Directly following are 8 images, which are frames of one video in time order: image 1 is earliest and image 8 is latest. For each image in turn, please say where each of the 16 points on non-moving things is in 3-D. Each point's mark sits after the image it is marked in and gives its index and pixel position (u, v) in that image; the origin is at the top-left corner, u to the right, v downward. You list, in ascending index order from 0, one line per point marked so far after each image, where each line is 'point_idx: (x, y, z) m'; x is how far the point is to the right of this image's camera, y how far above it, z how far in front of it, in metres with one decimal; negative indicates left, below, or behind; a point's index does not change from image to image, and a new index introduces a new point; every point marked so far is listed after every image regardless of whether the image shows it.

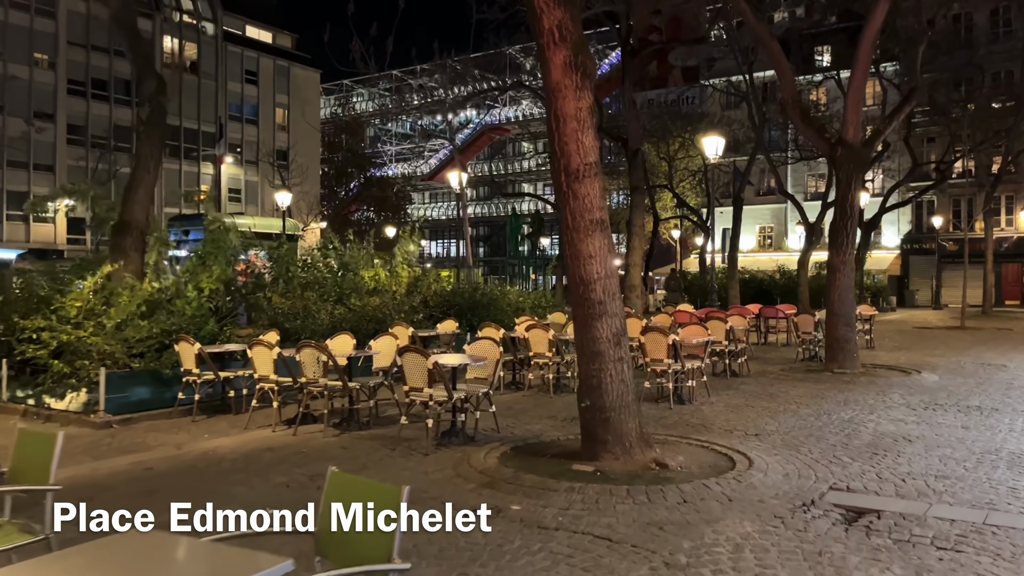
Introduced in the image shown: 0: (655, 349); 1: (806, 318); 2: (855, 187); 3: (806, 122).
0: (+1.9, -0.8, +10.4) m
1: (+5.8, -0.6, +15.5) m
2: (+5.9, +1.7, +13.6) m
3: (+5.2, +2.9, +14.0) m
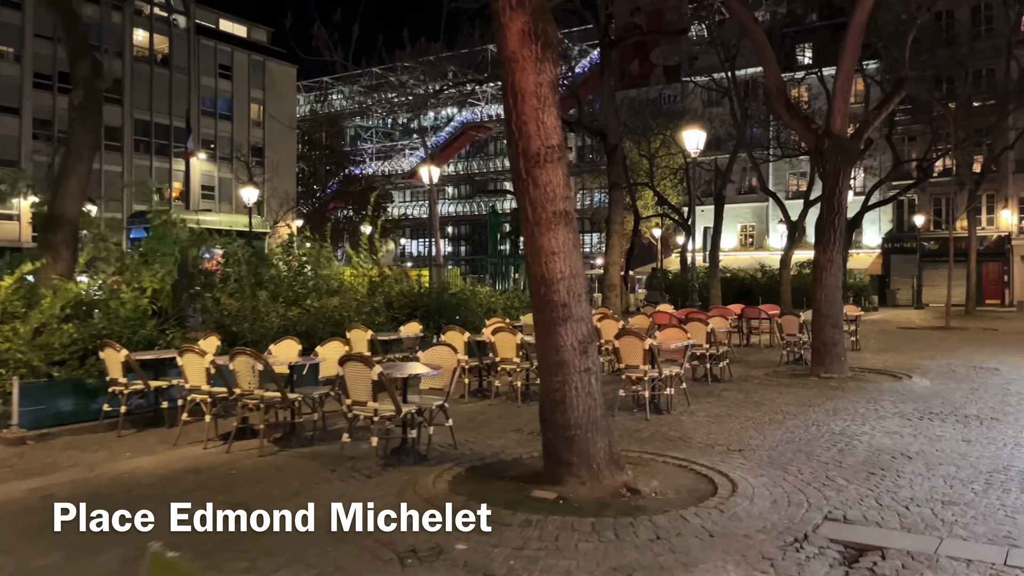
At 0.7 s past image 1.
0: (+1.4, -0.8, +9.6) m
1: (+5.2, -0.6, +14.7) m
2: (+5.4, +1.7, +12.9) m
3: (+4.7, +2.9, +13.3) m
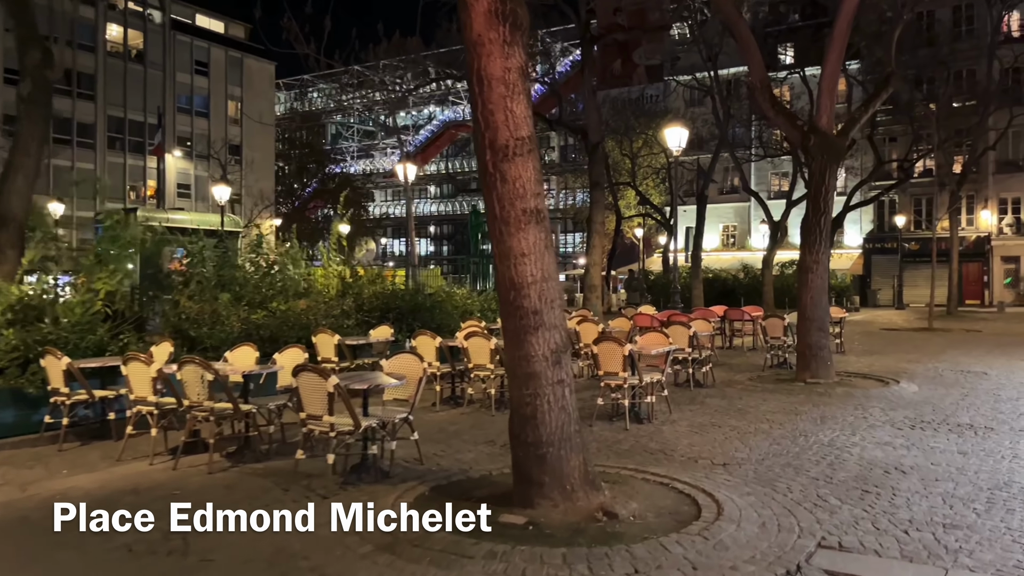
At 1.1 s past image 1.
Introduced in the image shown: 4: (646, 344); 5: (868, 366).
0: (+1.1, -0.9, +9.1) m
1: (+4.8, -0.6, +14.3) m
2: (+5.0, +1.7, +12.5) m
3: (+4.3, +2.9, +12.9) m
4: (+1.7, -0.7, +10.2) m
5: (+6.5, -1.4, +14.4) m
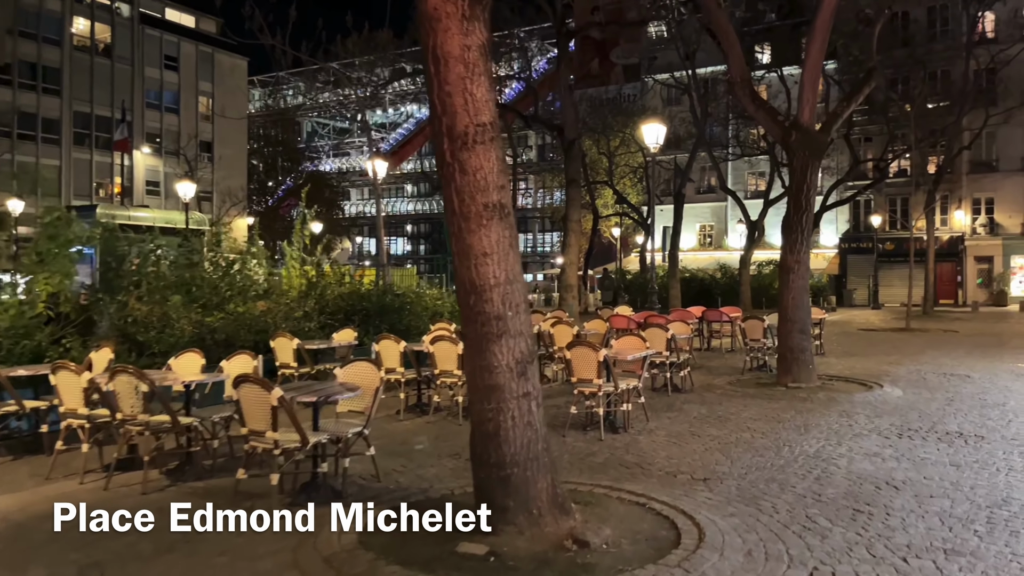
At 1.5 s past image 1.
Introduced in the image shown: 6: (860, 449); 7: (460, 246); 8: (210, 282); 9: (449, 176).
0: (+0.8, -0.9, +8.6) m
1: (+4.3, -0.6, +13.9) m
2: (+4.6, +1.7, +12.1) m
3: (+3.8, +2.9, +12.4) m
4: (+1.3, -0.7, +9.7) m
5: (+6.0, -1.4, +14.1) m
6: (+3.4, -1.6, +7.8) m
7: (-0.3, +0.3, +5.0) m
8: (-4.6, +0.1, +12.0) m
9: (-0.4, +0.7, +4.9) m
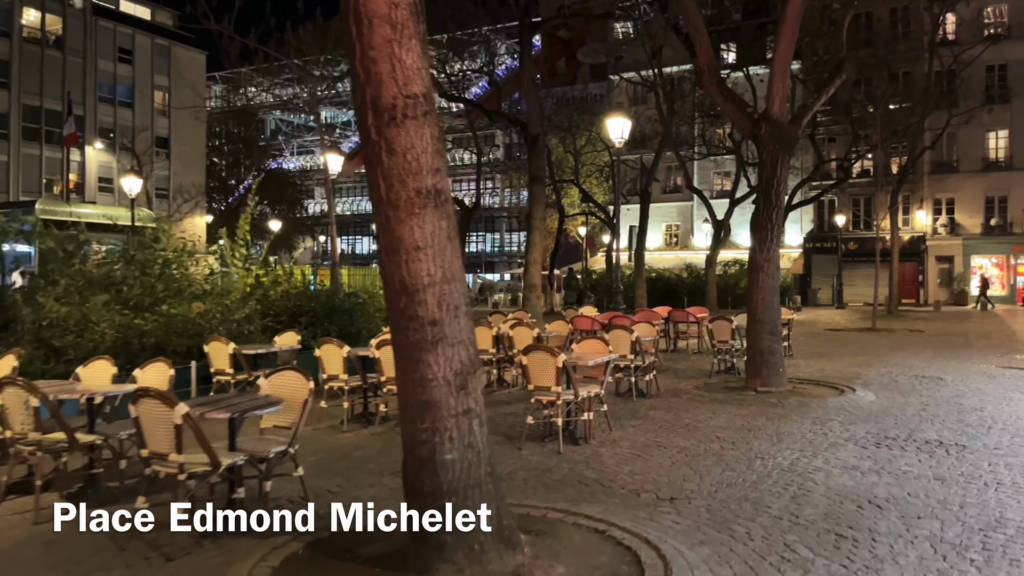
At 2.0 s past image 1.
0: (+0.3, -0.9, +7.9) m
1: (+3.6, -0.6, +13.4) m
2: (+3.9, +1.7, +11.6) m
3: (+3.2, +2.9, +11.9) m
4: (+0.8, -0.7, +9.1) m
5: (+5.3, -1.4, +13.6) m
6: (+3.0, -1.6, +7.3) m
7: (-0.7, +0.3, +4.3) m
8: (-5.3, +0.1, +11.2) m
9: (-0.7, +0.7, +4.2) m
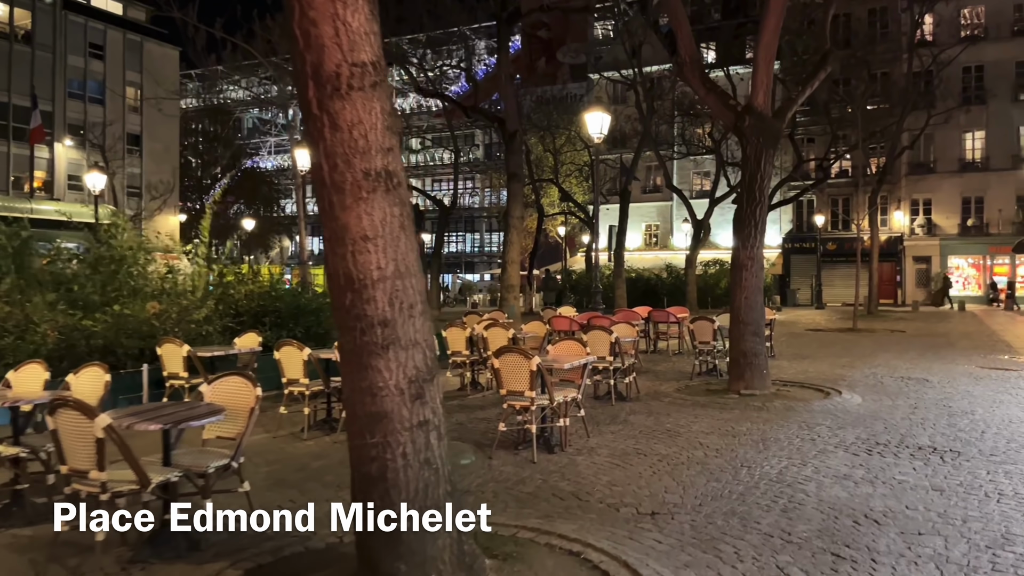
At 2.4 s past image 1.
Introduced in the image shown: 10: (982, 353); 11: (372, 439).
0: (0.0, -0.8, +7.4) m
1: (+3.2, -0.6, +13.0) m
2: (+3.6, +1.7, +11.2) m
3: (+2.8, +2.9, +11.5) m
4: (+0.5, -0.7, +8.6) m
5: (+4.9, -1.4, +13.2) m
6: (+2.7, -1.6, +6.8) m
7: (-0.8, +0.3, +3.7) m
8: (-5.6, +0.1, +10.5) m
9: (-0.9, +0.7, +3.7) m
10: (+10.3, -1.4, +17.4) m
11: (-0.7, -0.7, +3.8) m
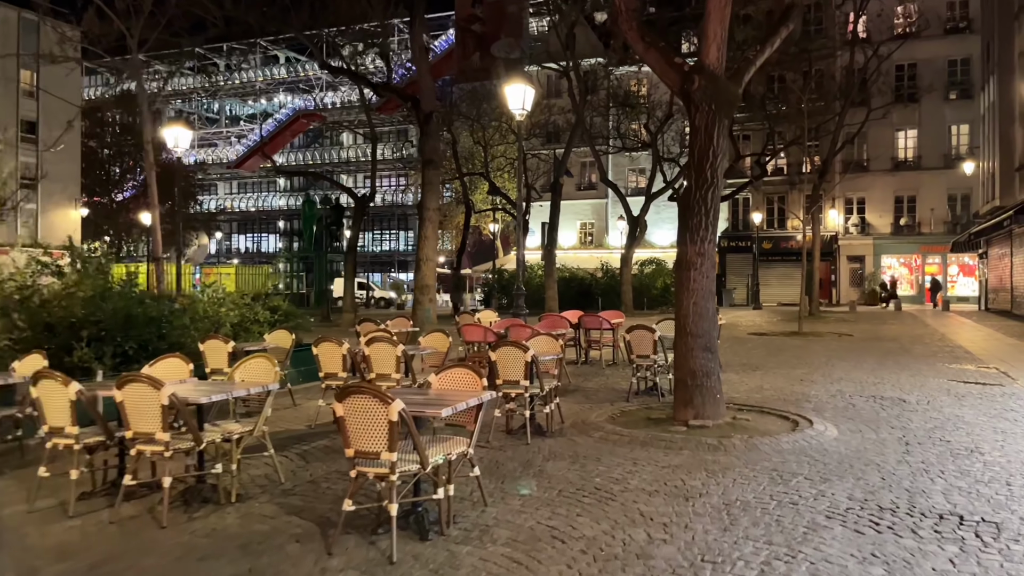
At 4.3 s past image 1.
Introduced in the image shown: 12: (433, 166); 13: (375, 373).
0: (-0.9, -0.9, +4.9) m
1: (+1.8, -0.6, +10.7) m
2: (+2.3, +1.7, +9.0) m
3: (+1.5, +2.9, +9.2) m
4: (-0.5, -0.8, +6.2) m
5: (+3.5, -1.5, +11.1) m
6: (+1.8, -1.6, +4.6) m
7: (-1.5, +0.2, +1.2) m
8: (-6.8, +0.1, +7.6) m
9: (-1.5, +0.7, +1.2) m
10: (+8.5, -1.4, +15.7) m
11: (-1.3, -0.8, +1.3) m
12: (-1.9, +2.9, +19.1) m
13: (-1.5, -0.9, +8.8) m
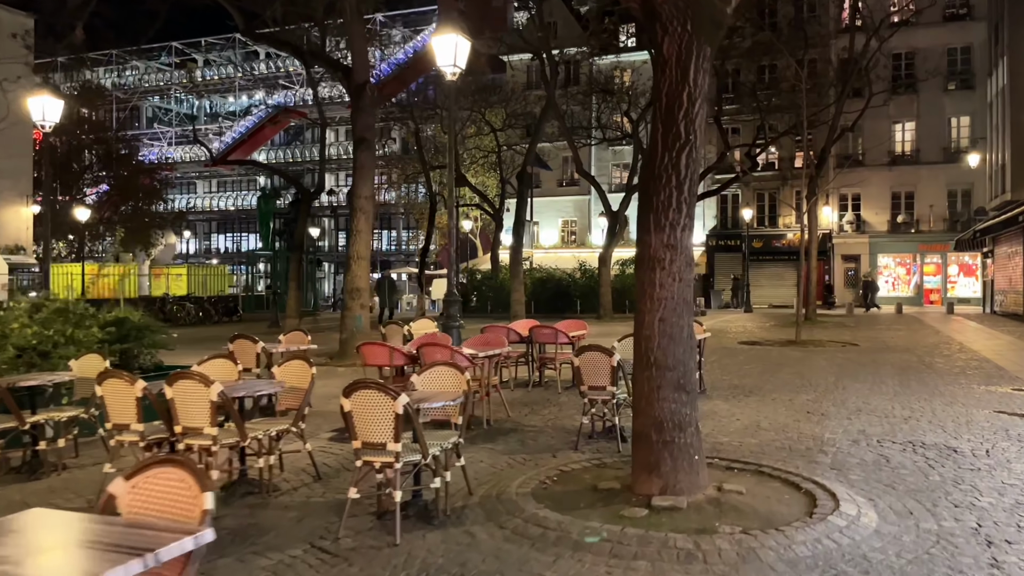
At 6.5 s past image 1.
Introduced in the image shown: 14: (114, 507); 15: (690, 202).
0: (-1.8, -1.0, +2.0) m
1: (+0.8, -0.7, +7.8) m
2: (+1.4, +1.6, +6.1) m
3: (+0.6, +2.8, +6.3) m
4: (-1.4, -0.8, +3.2) m
5: (+2.5, -1.5, +8.3) m
6: (+1.0, -1.7, +1.7) m
7: (-2.3, +0.2, -1.7) m
8: (-7.7, 0.0, +4.6) m
9: (-2.4, +0.6, -1.7) m
10: (+7.5, -1.5, +12.9) m
11: (-2.1, -0.8, -1.6) m
12: (-3.0, +2.9, +16.1) m
13: (-2.4, -1.0, +5.8) m
14: (-1.5, -0.8, +3.3) m
15: (+1.4, +0.7, +6.2) m
